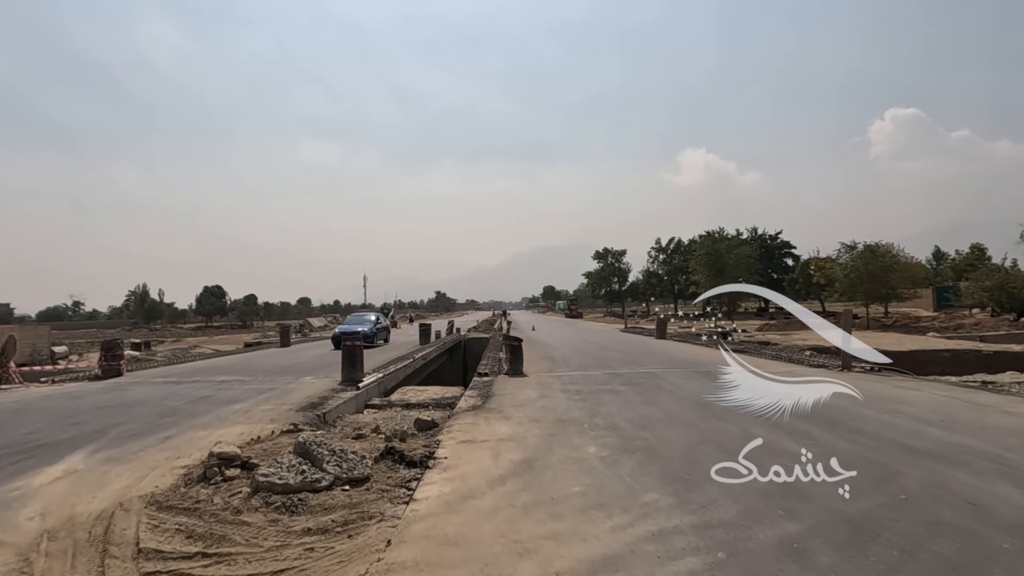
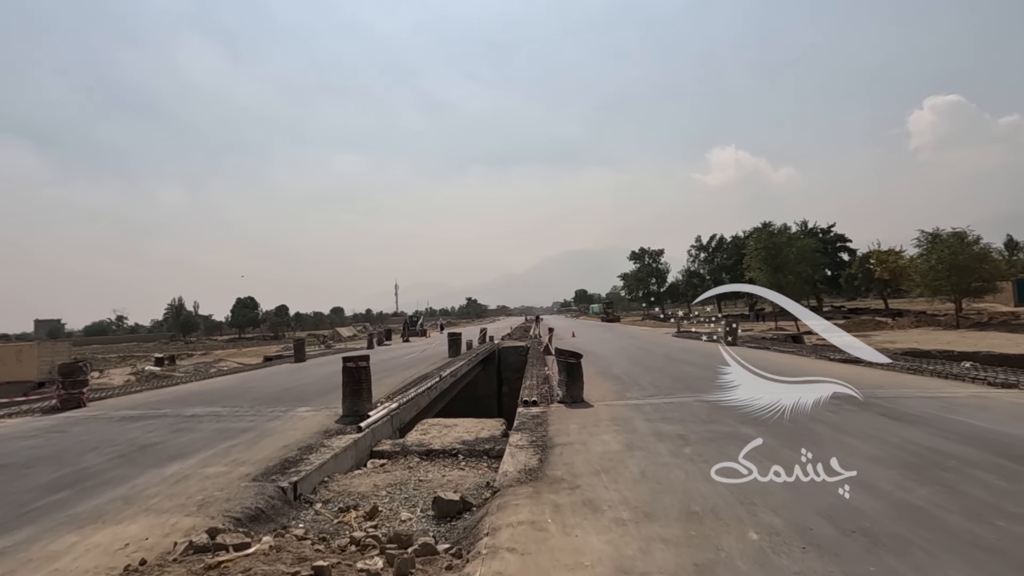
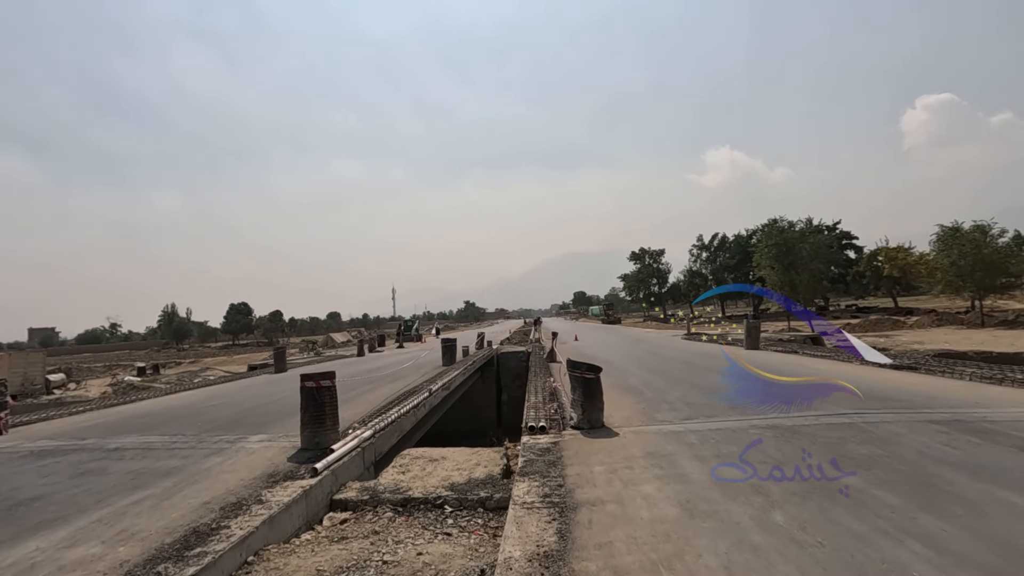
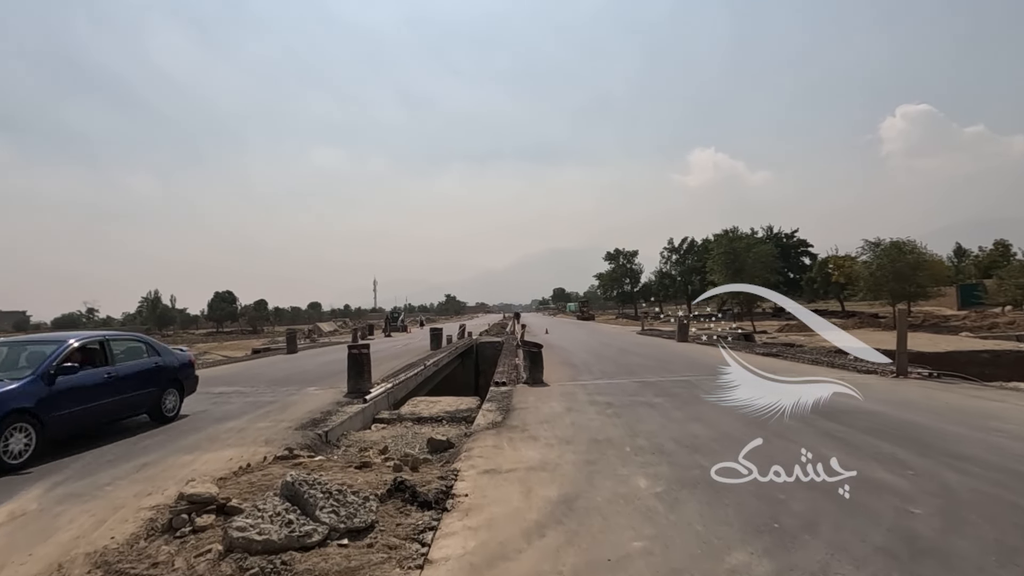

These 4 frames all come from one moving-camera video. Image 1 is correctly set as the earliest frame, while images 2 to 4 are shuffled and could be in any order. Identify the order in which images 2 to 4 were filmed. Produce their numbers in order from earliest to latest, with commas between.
4, 2, 3
